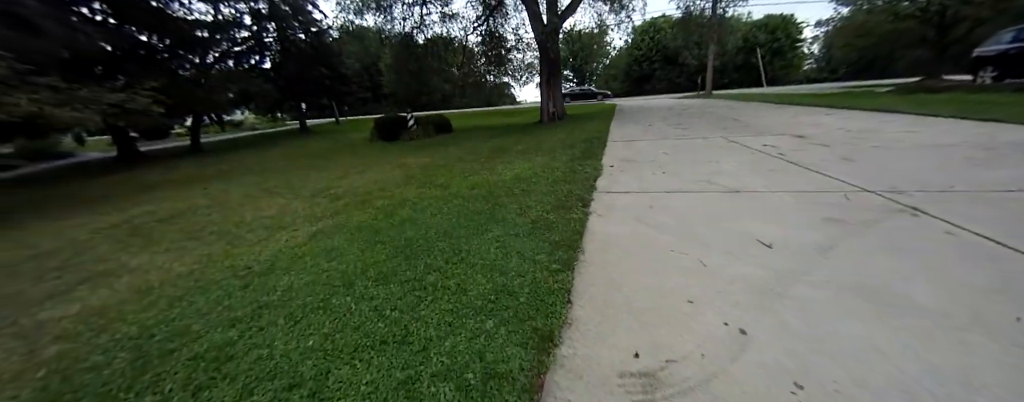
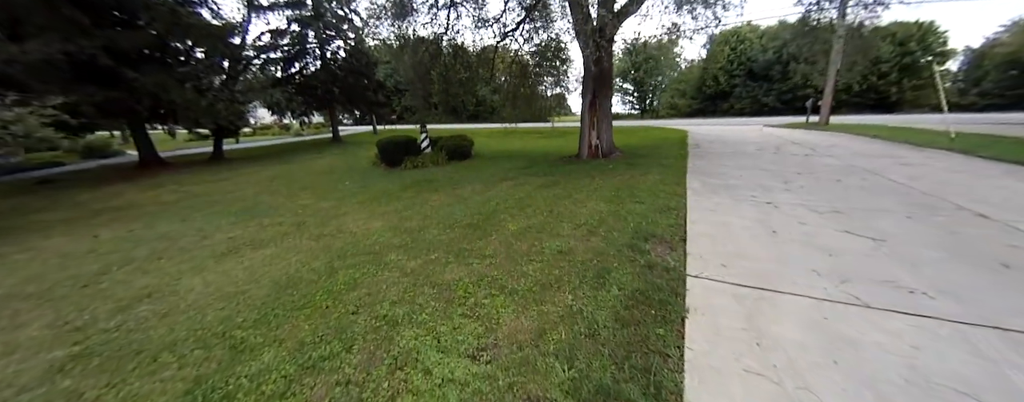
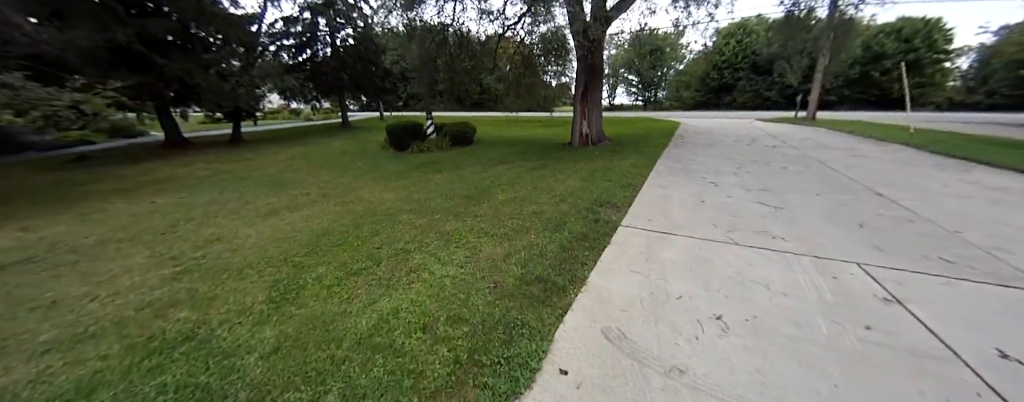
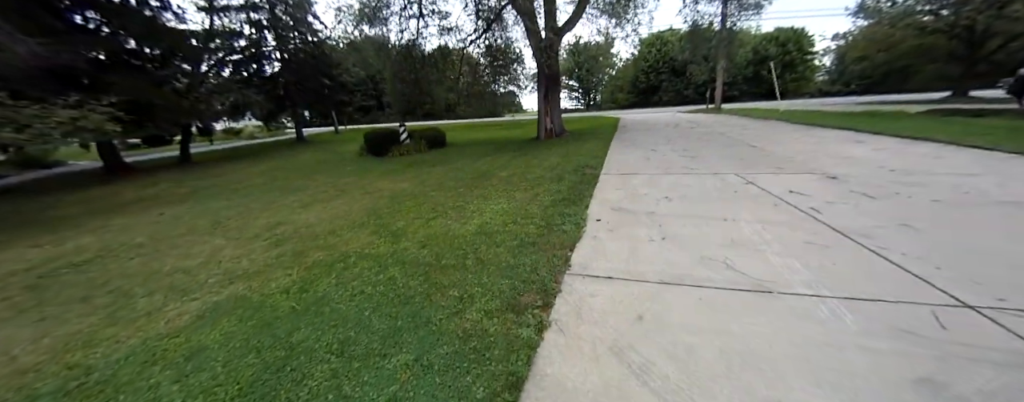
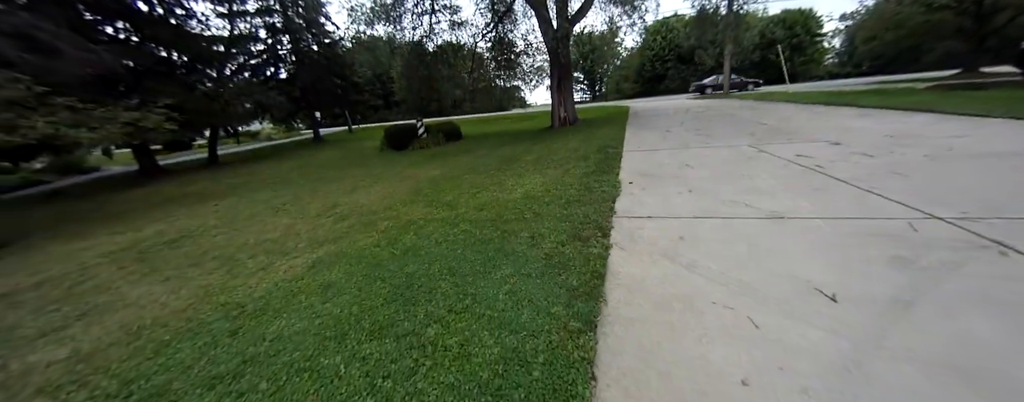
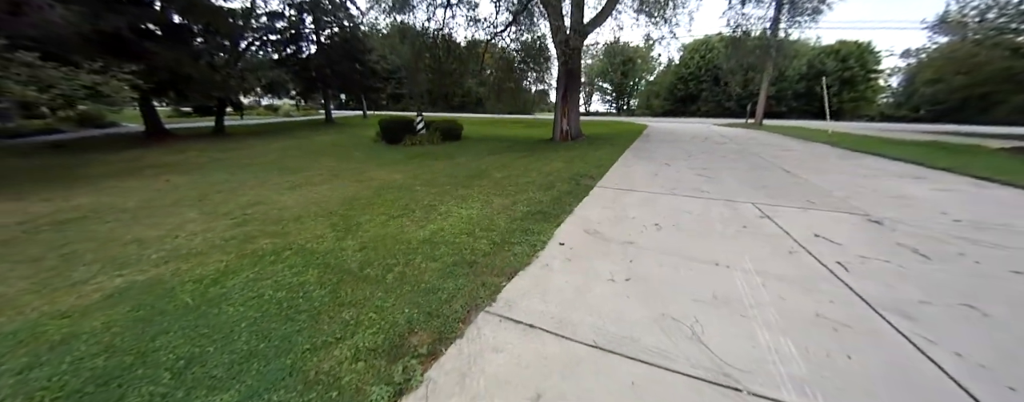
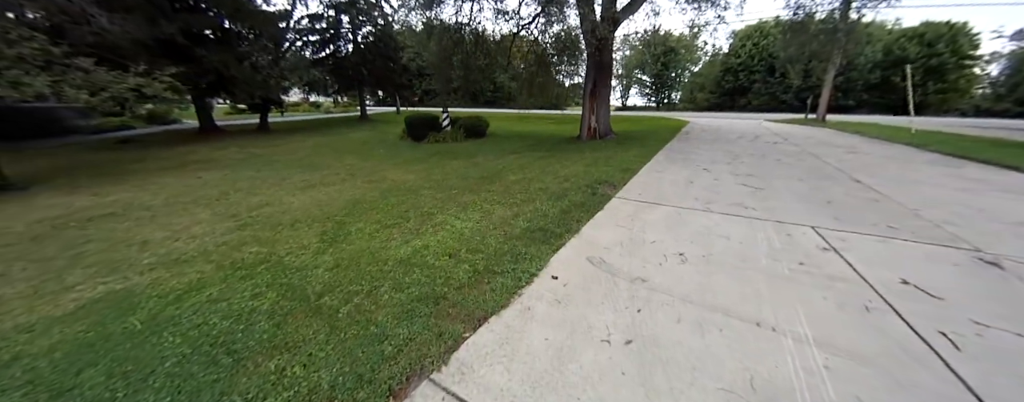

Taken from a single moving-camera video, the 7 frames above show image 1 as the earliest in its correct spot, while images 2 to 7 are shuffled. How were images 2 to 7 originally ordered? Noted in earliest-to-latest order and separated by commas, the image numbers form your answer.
5, 4, 6, 7, 3, 2
